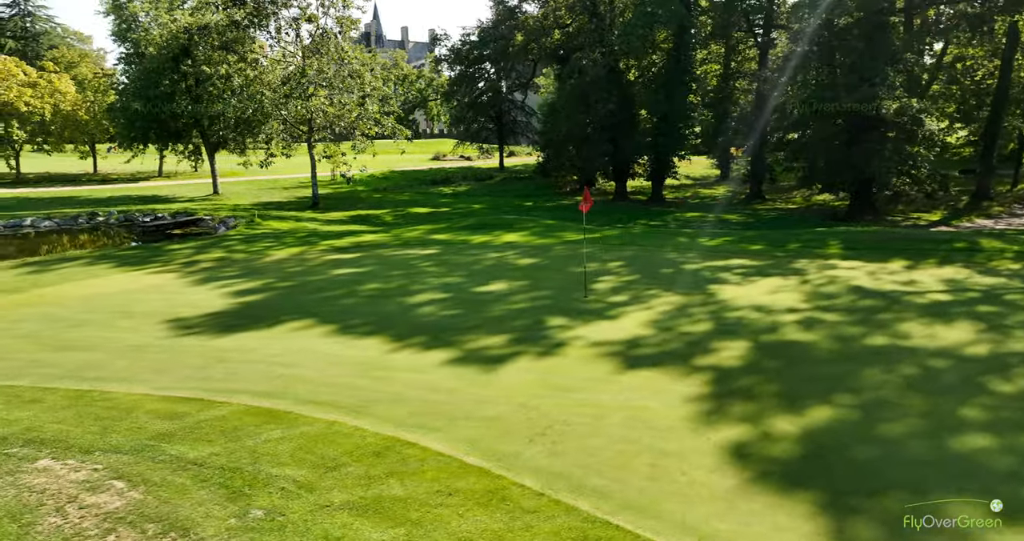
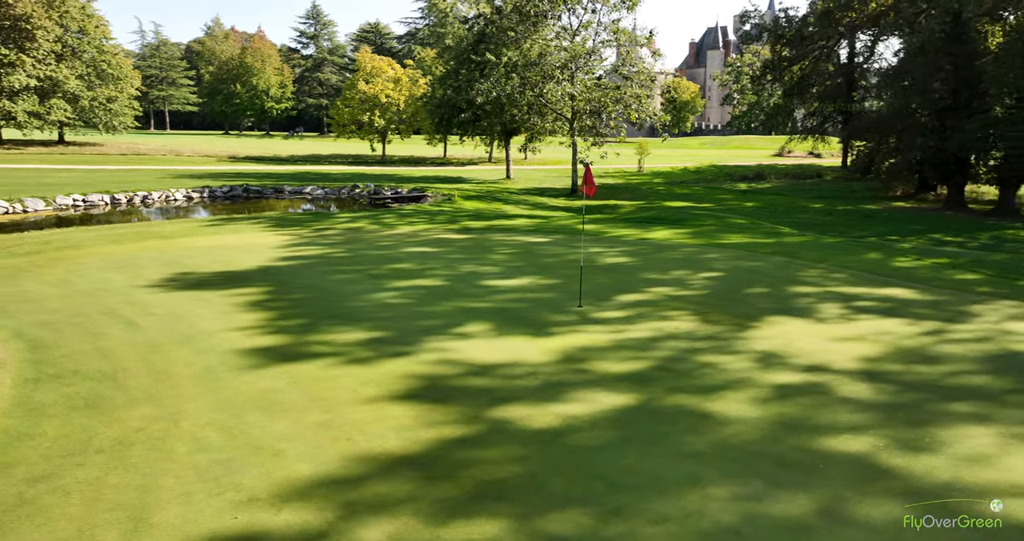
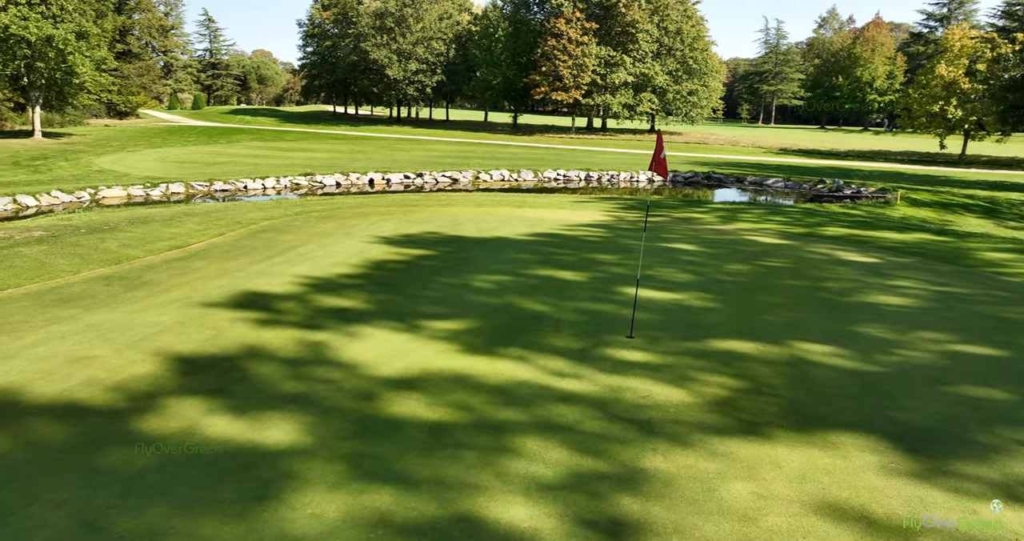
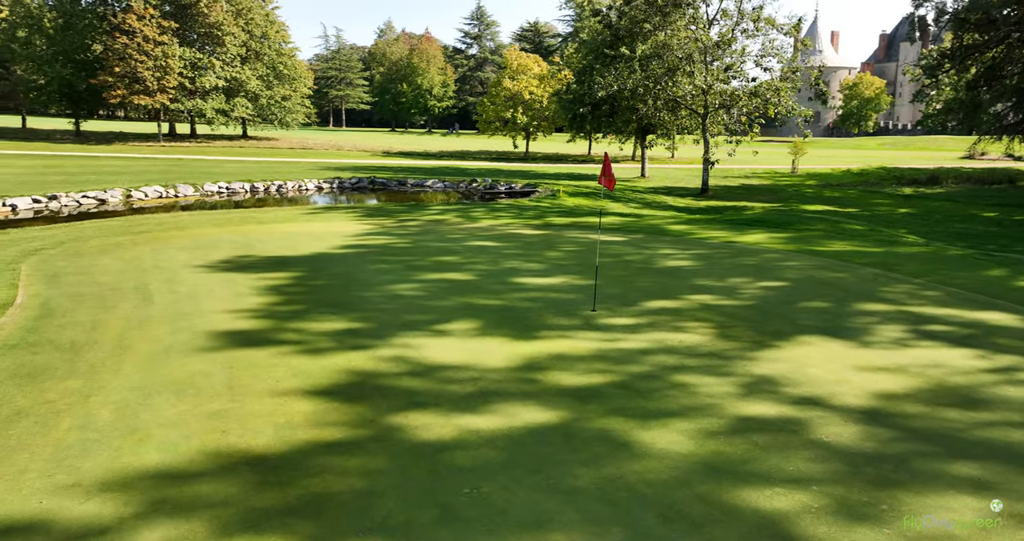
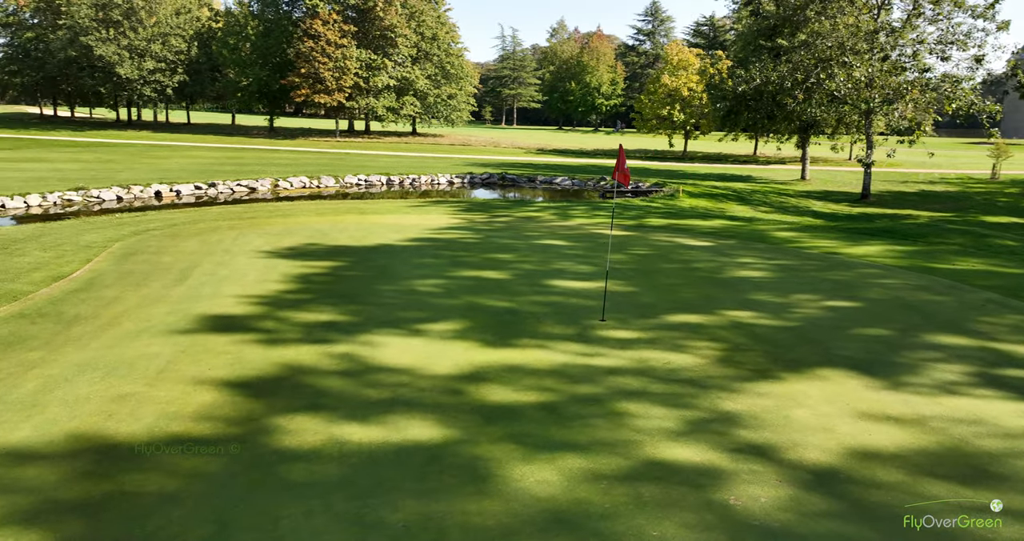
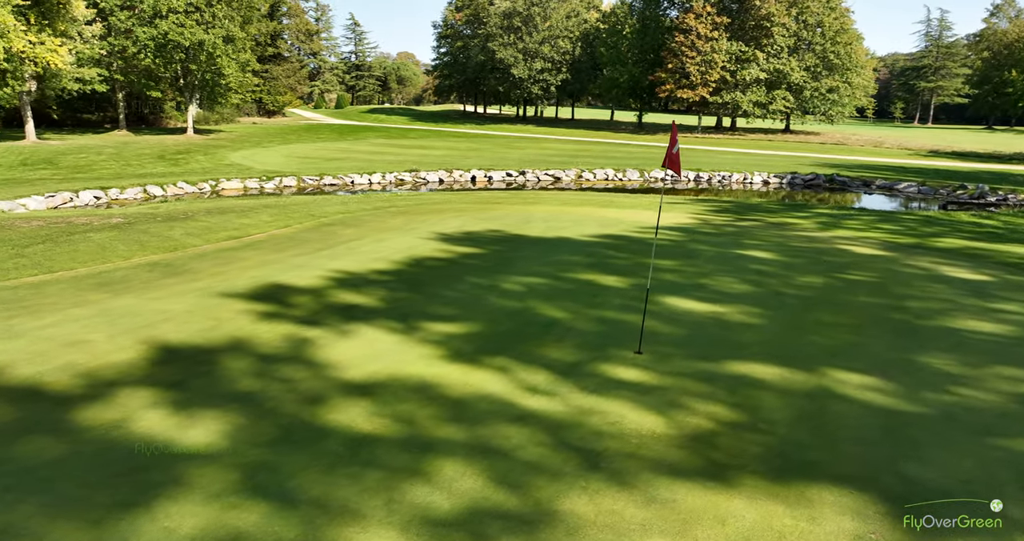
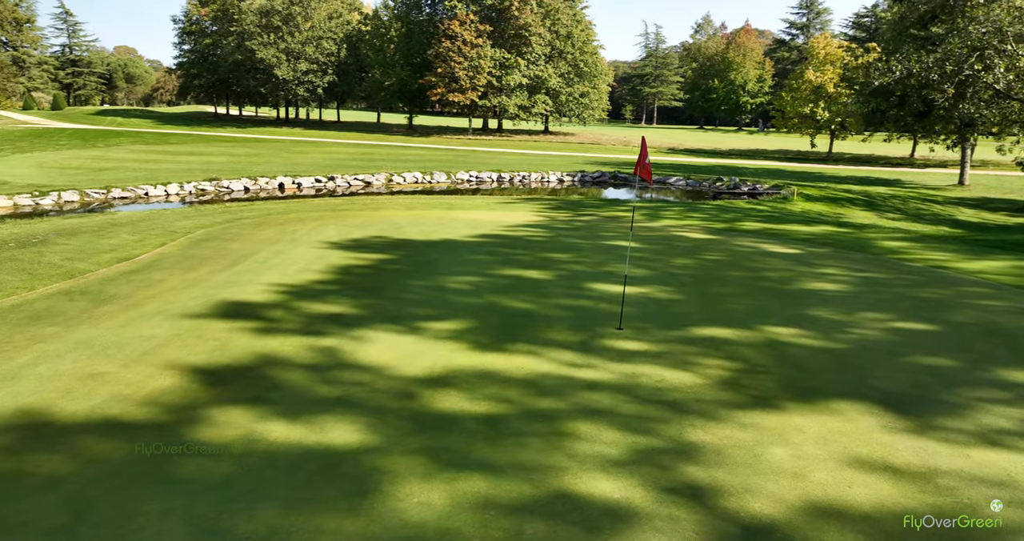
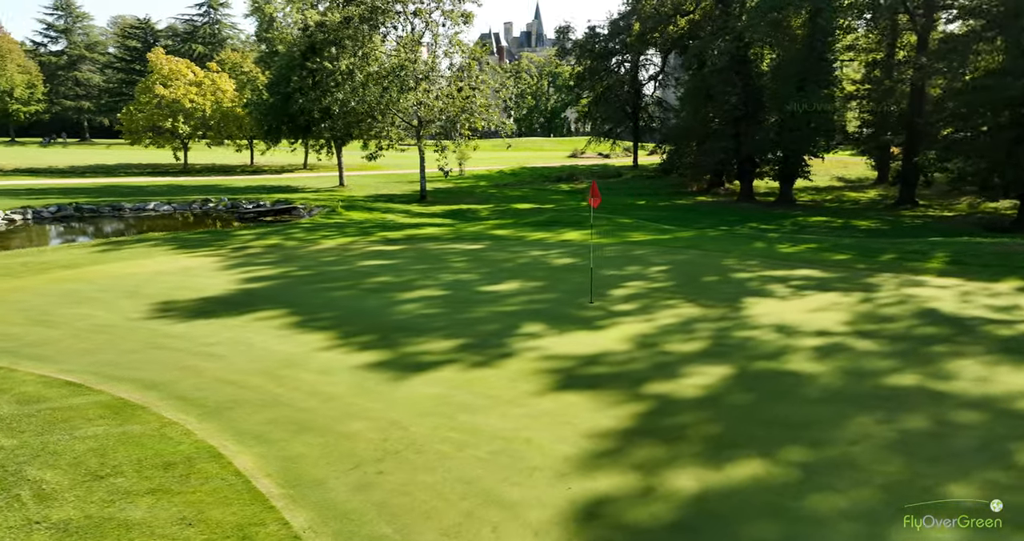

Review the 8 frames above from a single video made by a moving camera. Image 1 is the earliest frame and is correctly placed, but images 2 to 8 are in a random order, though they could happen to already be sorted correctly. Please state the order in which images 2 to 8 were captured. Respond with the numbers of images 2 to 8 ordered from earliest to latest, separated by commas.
8, 2, 4, 5, 7, 3, 6
